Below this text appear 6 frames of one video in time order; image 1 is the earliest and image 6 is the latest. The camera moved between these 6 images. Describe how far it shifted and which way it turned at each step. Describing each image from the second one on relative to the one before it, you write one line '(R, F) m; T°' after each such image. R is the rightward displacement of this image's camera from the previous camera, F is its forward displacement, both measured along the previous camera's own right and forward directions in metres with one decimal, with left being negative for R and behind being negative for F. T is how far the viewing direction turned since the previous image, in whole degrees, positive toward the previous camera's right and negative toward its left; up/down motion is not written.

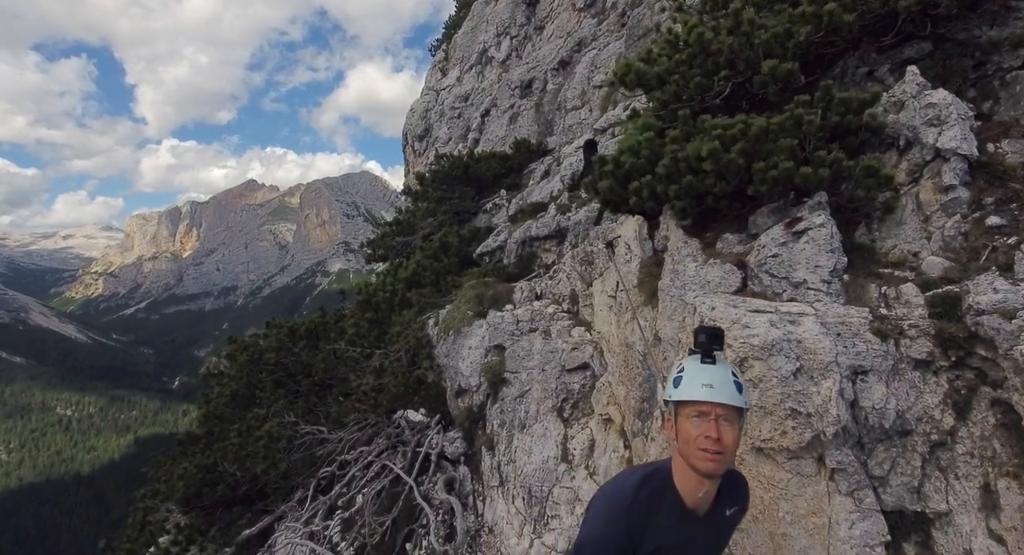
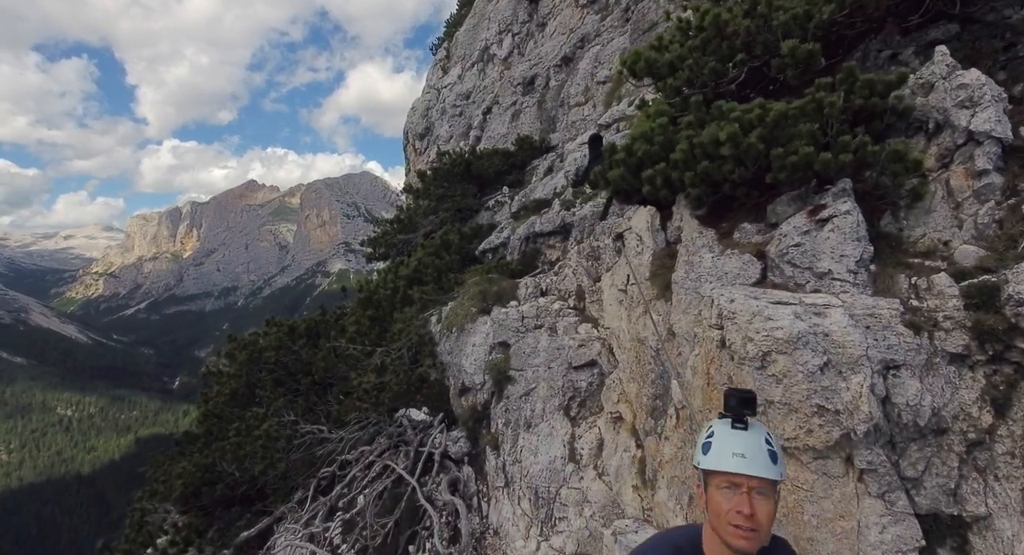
(-0.1, +0.3) m; 0°
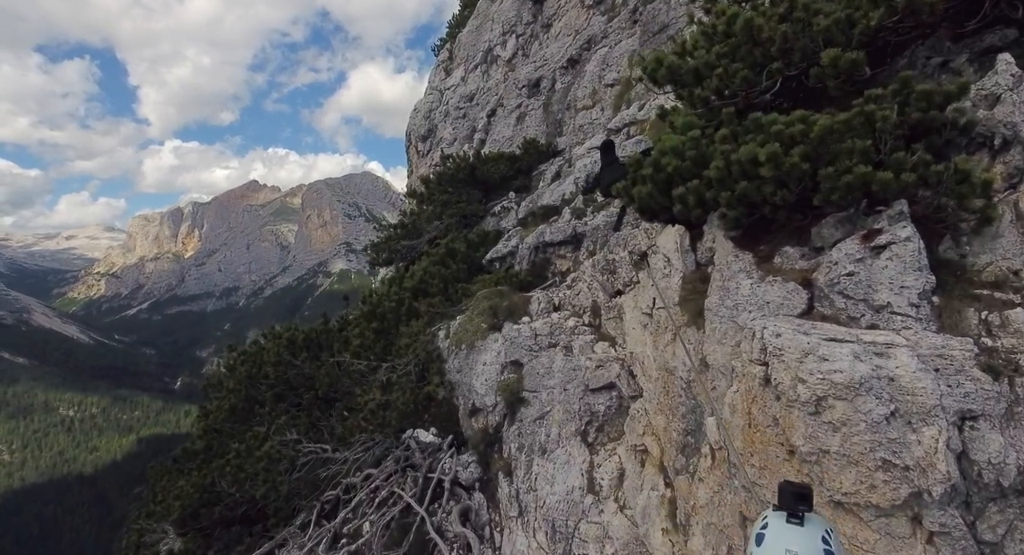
(-0.2, +0.6) m; 0°
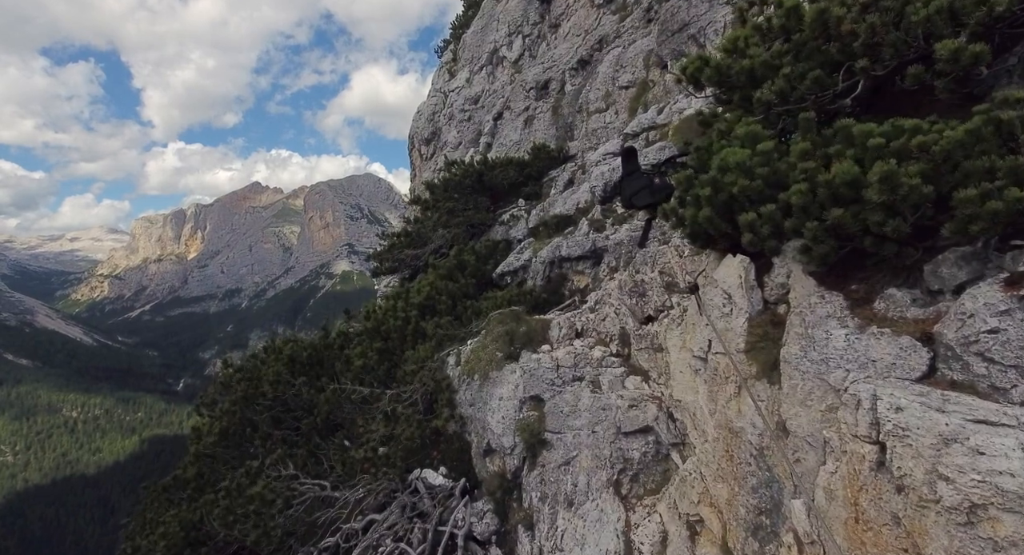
(-0.3, +1.4) m; 0°
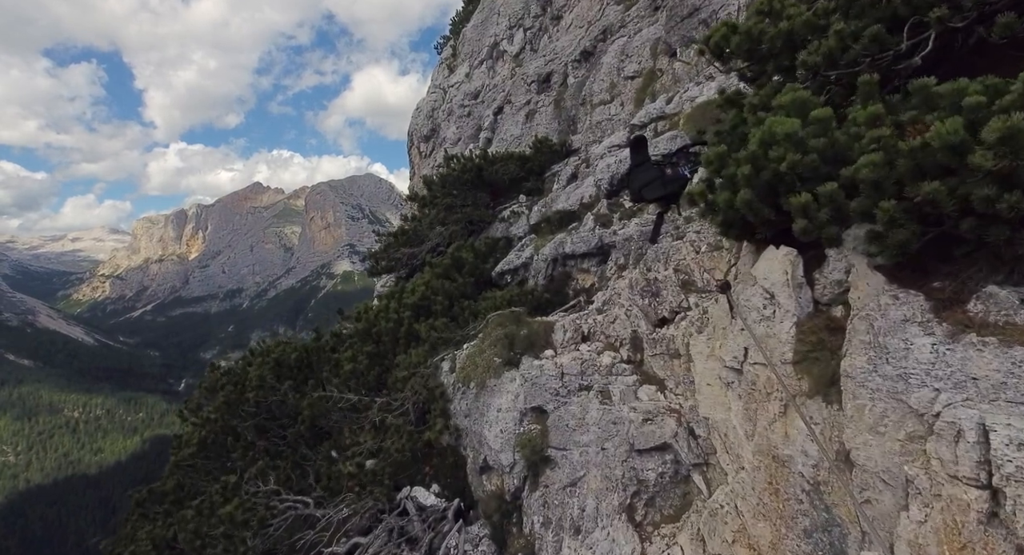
(0.0, +1.2) m; 0°
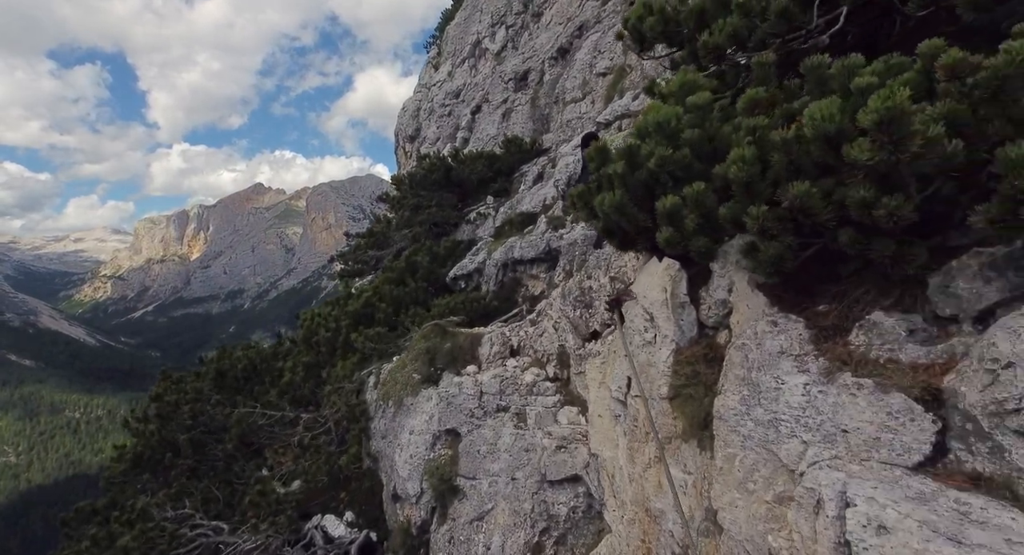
(+1.4, +0.9) m; 0°
